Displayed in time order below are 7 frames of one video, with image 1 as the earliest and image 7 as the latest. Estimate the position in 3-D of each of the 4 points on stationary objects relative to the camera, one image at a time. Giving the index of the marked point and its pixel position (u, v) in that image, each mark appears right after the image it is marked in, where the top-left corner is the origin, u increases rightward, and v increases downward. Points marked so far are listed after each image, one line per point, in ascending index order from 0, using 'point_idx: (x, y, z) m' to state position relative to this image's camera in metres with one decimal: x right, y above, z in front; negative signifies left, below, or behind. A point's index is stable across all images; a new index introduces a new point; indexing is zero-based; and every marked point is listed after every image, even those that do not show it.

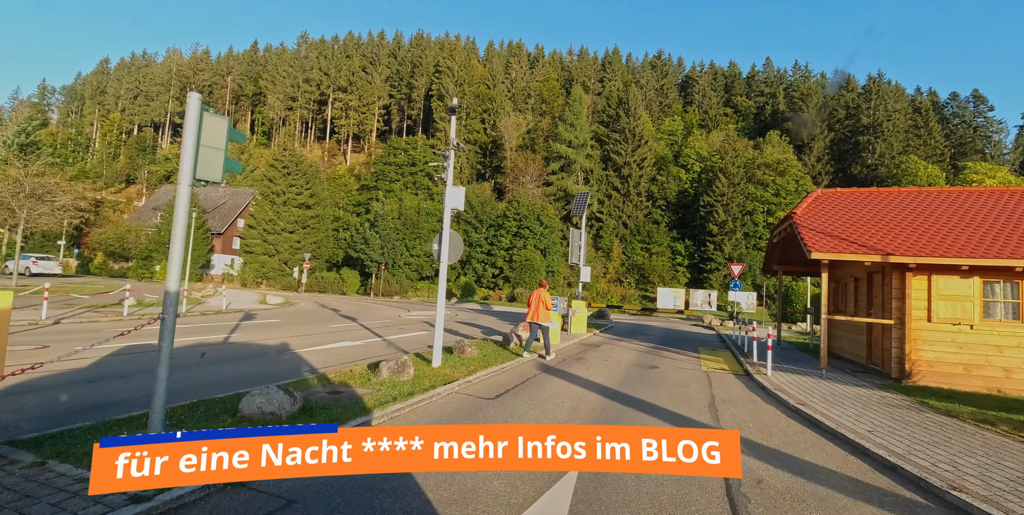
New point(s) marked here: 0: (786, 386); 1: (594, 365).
0: (+5.5, -2.6, +9.8) m
1: (+1.9, -2.5, +11.5) m
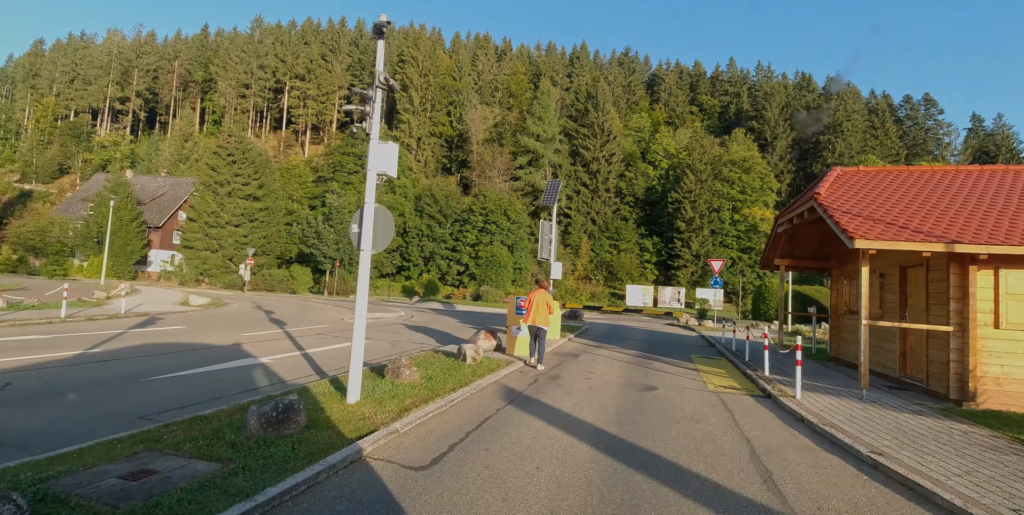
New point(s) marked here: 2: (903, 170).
0: (+4.8, -2.4, +7.3) m
1: (+1.1, -2.3, +8.8) m
2: (+8.9, +2.0, +11.4) m
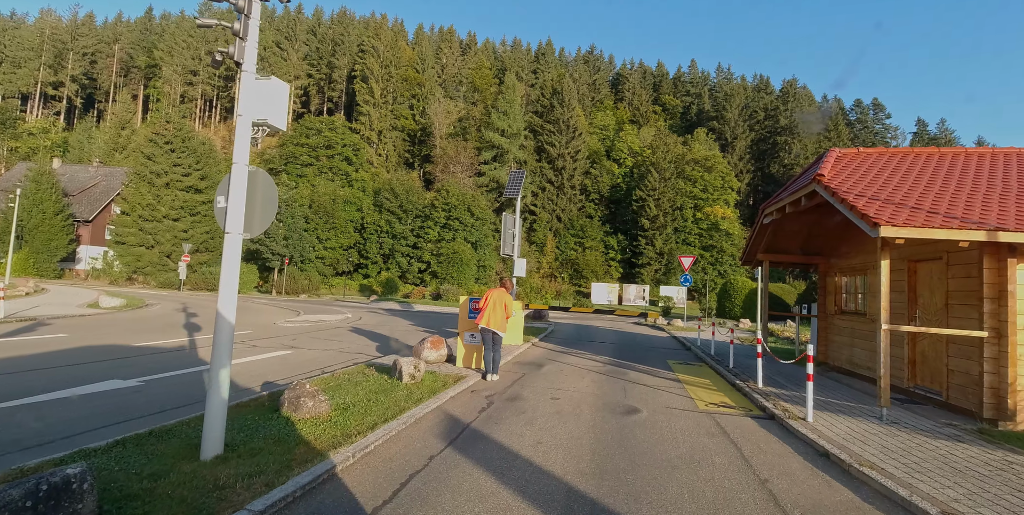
0: (+4.1, -2.3, +5.7) m
1: (+0.4, -2.2, +6.9) m
2: (+7.9, +2.1, +10.0) m
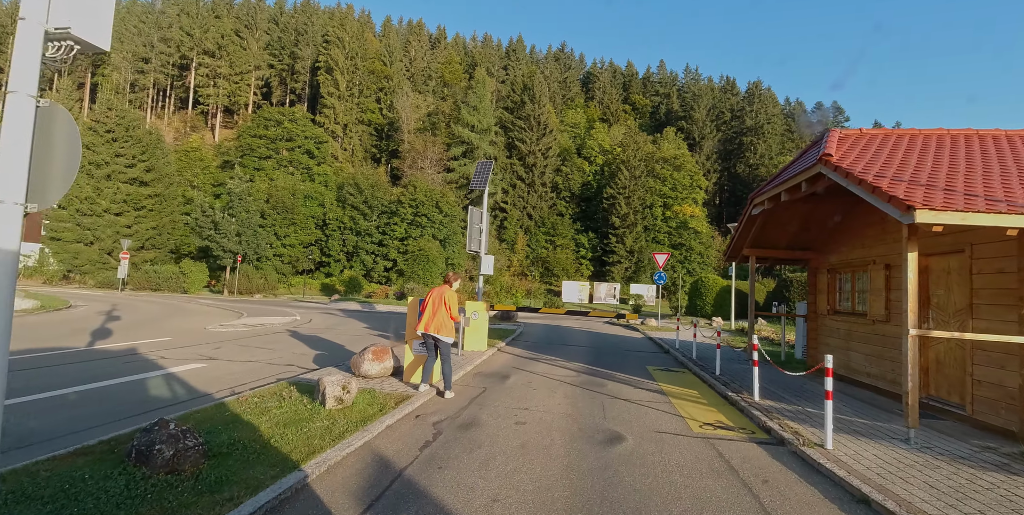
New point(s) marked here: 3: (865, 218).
0: (+3.7, -2.2, +4.5) m
1: (-0.2, -2.1, +5.4) m
2: (+7.2, +2.3, +9.0) m
3: (+7.1, +0.8, +10.2) m
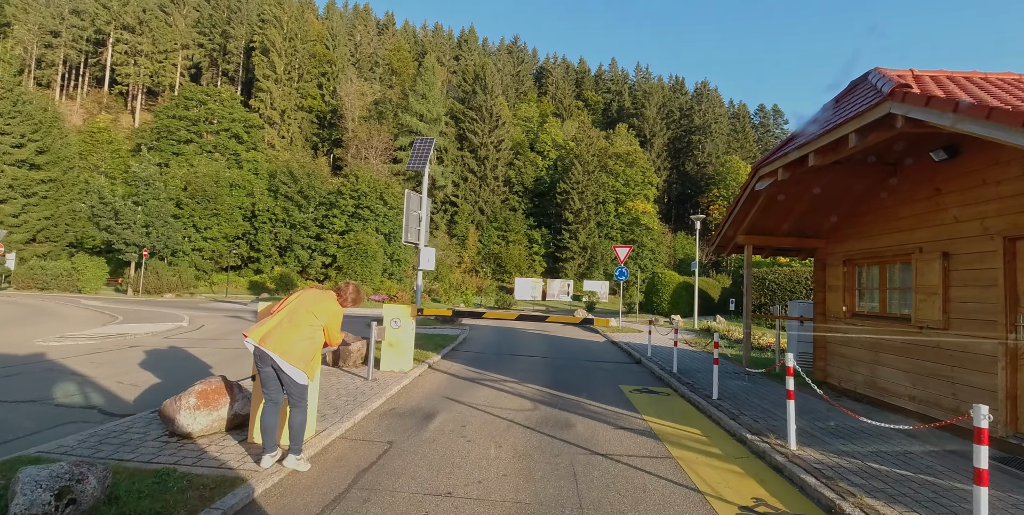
0: (+3.2, -2.0, +1.9) m
1: (-0.8, -1.9, +2.5) m
2: (+6.3, +2.5, +6.7) m
3: (+6.1, +1.0, +7.9) m
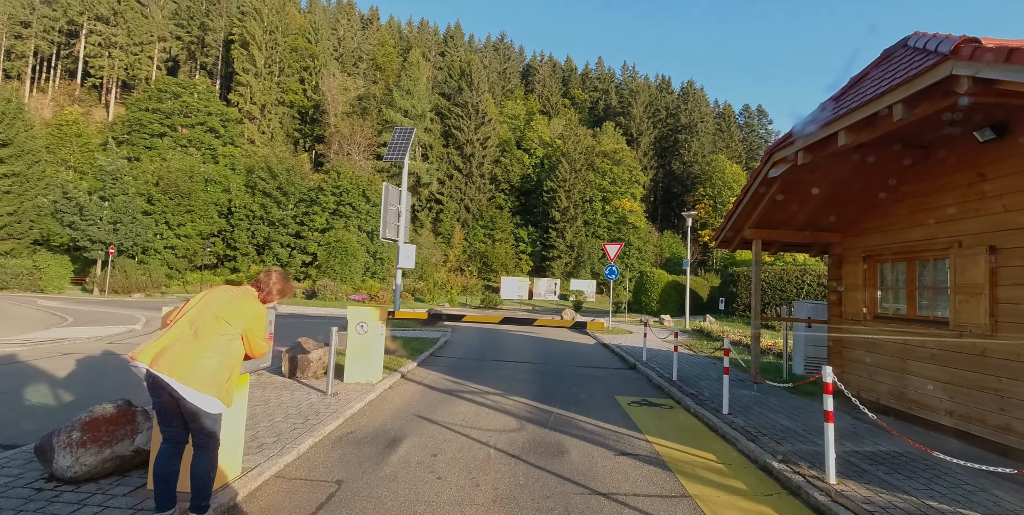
0: (+3.1, -2.0, +0.9) m
1: (-0.8, -1.8, +1.4) m
2: (+6.1, +2.5, +5.8) m
3: (+5.8, +1.1, +7.0) m
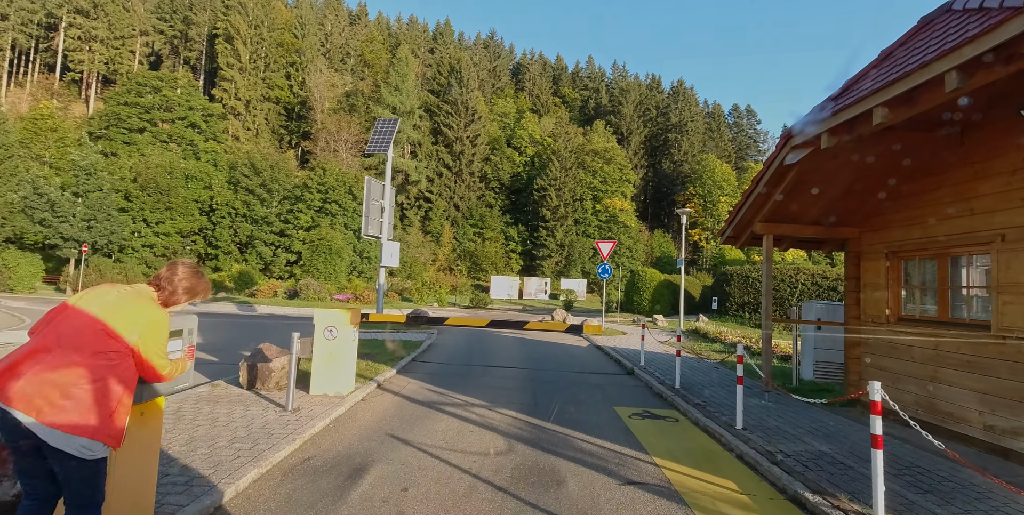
0: (+3.0, -1.9, +0.2) m
1: (-0.9, -1.8, +0.6) m
2: (+5.9, +2.6, +5.1) m
3: (+5.7, +1.1, +6.3) m
